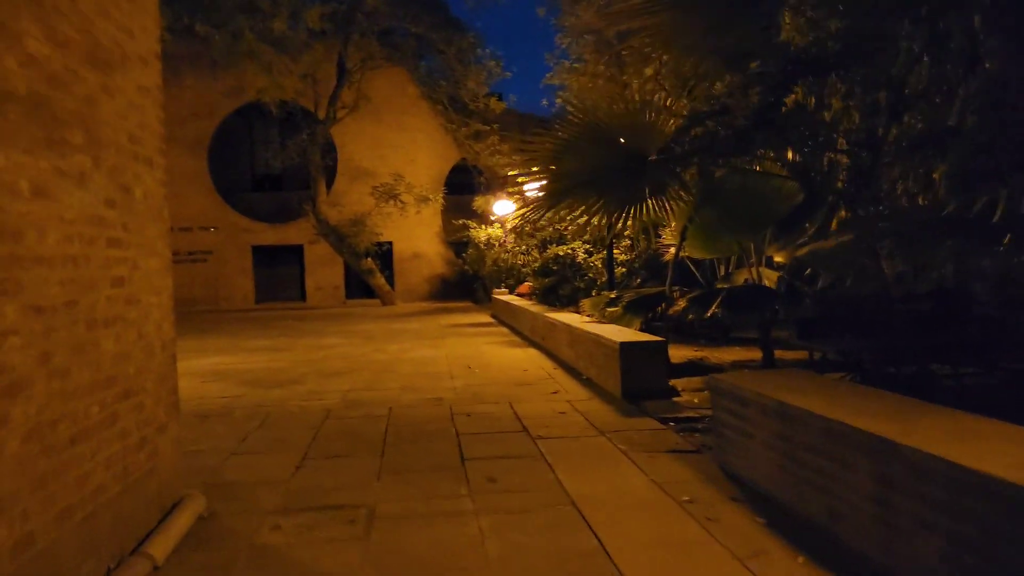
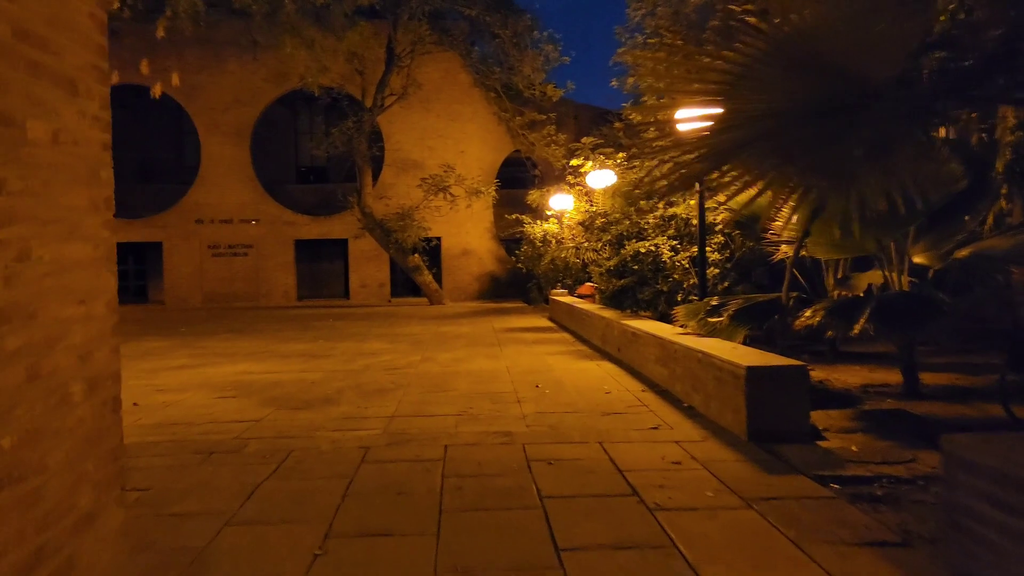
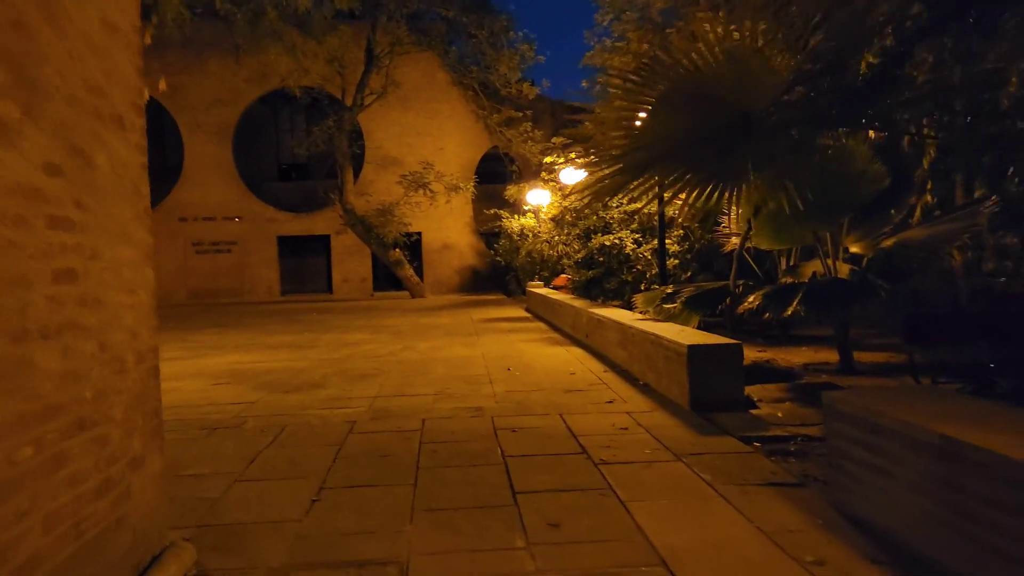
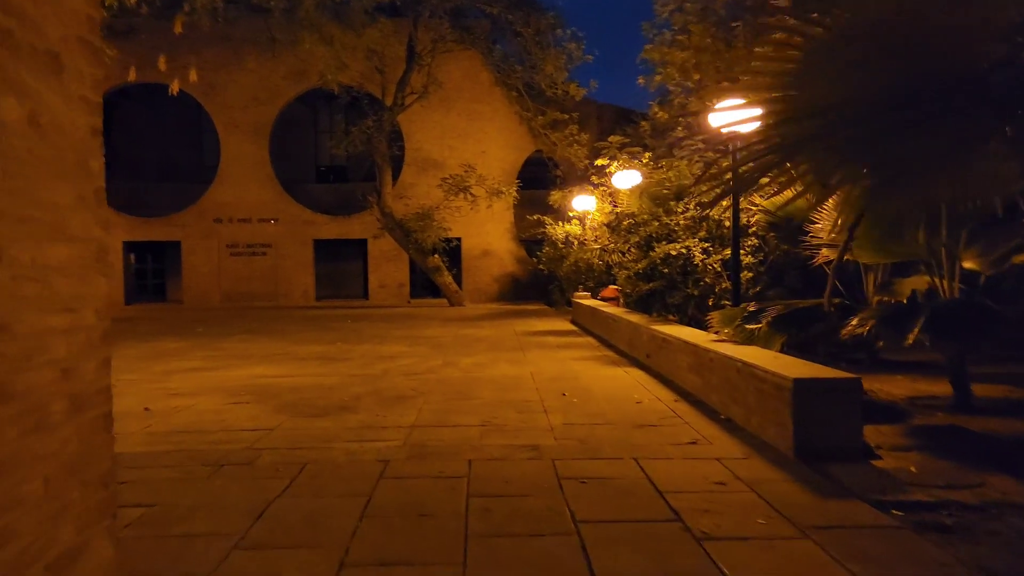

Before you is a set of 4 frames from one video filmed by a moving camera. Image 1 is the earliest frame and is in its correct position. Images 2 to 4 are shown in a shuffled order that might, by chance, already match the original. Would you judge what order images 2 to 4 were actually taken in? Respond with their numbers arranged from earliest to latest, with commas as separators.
3, 2, 4
